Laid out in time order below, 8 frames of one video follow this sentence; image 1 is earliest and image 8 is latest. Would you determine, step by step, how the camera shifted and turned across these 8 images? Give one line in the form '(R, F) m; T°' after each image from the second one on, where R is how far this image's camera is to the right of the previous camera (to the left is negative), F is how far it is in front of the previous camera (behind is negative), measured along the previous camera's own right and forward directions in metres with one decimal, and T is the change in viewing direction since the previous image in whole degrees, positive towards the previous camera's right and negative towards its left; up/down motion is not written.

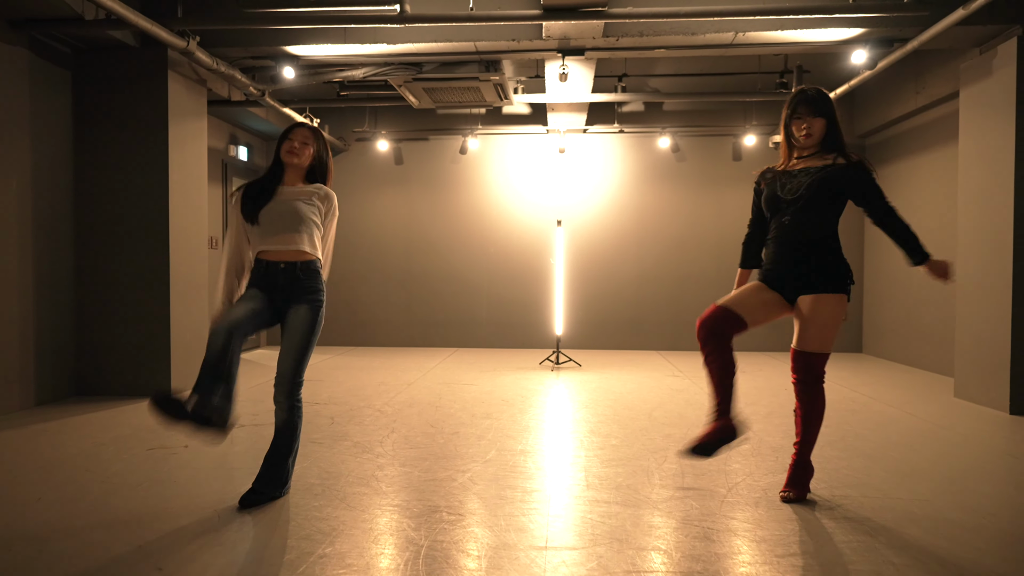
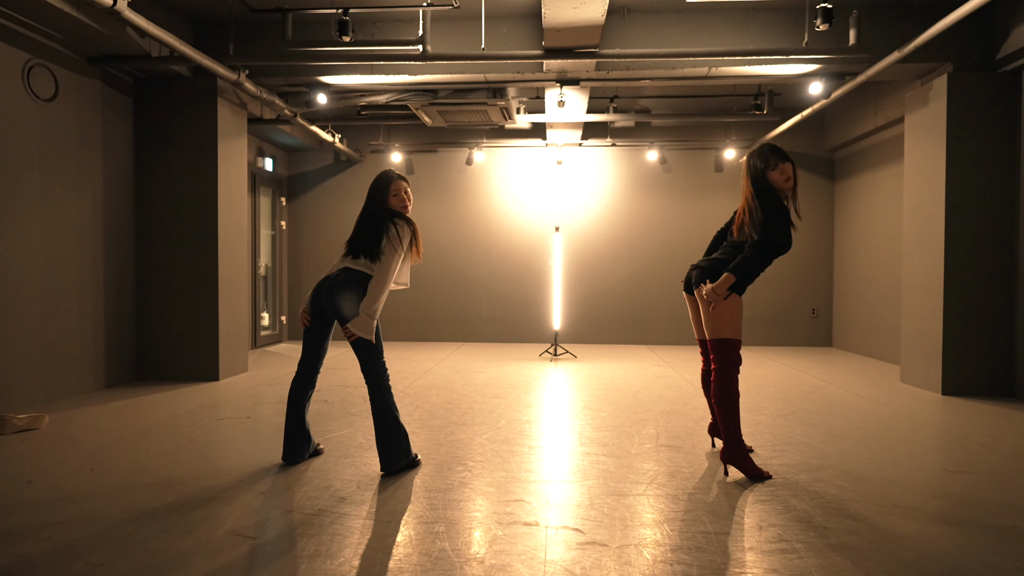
(-0.1, -0.7) m; 0°
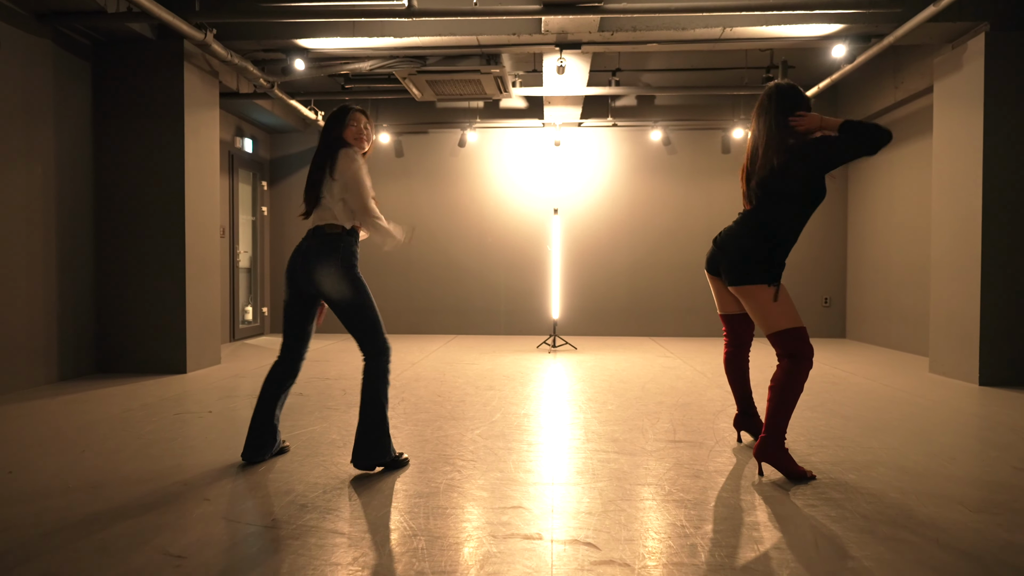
(0.0, +0.4) m; 0°
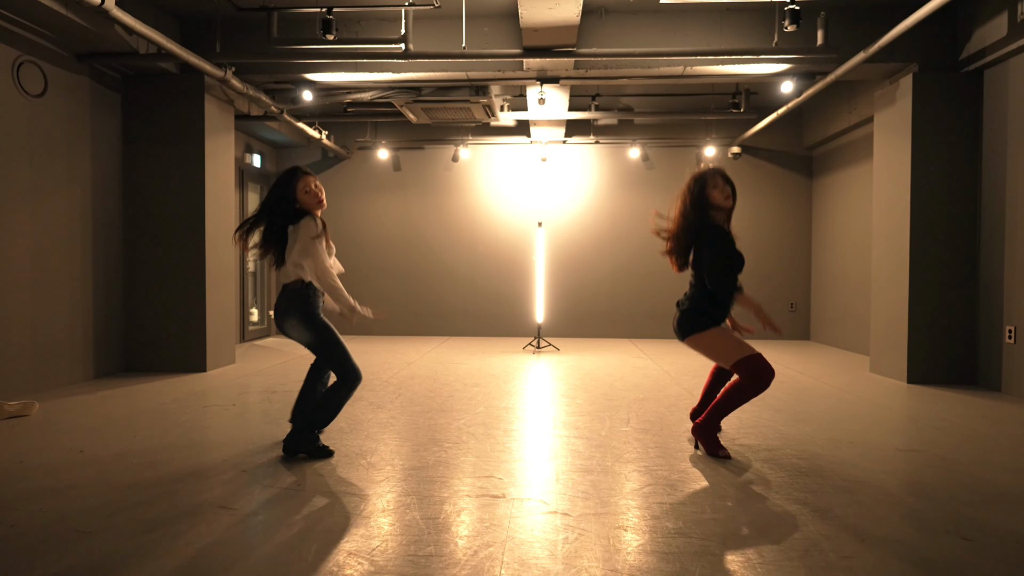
(+0.1, -0.6) m; 0°
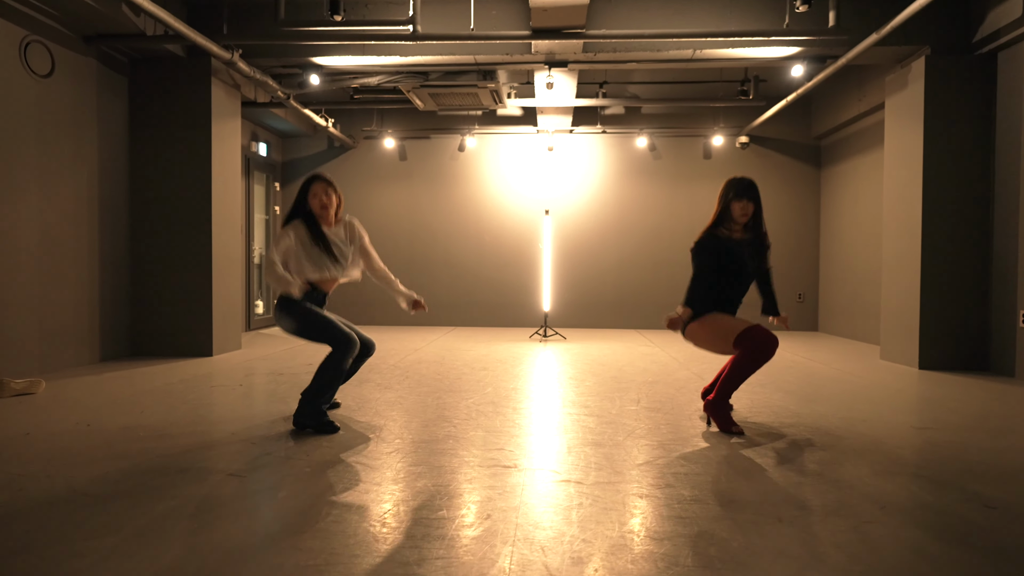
(0.0, 0.0) m; 0°
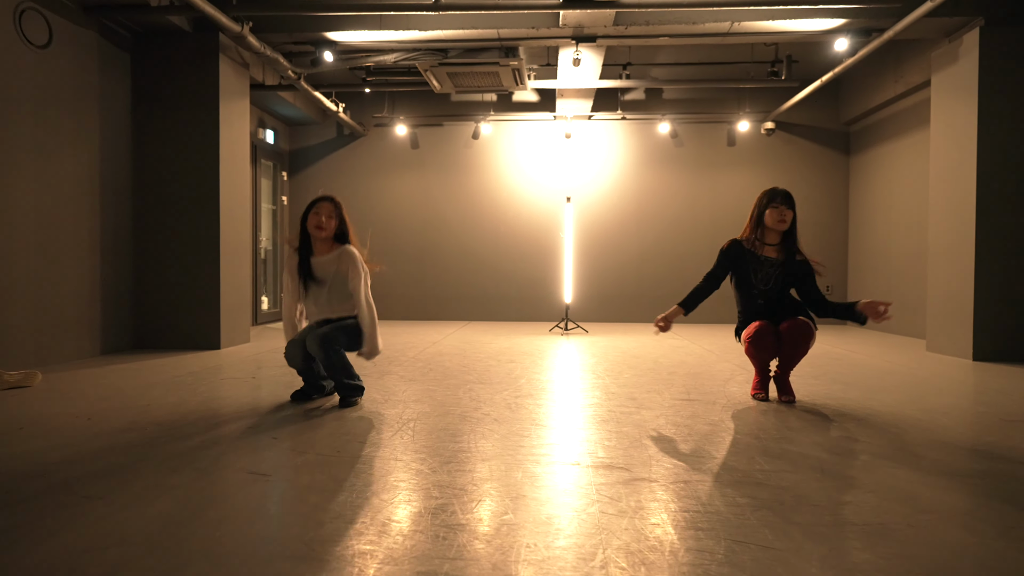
(-0.2, +0.3) m; 0°
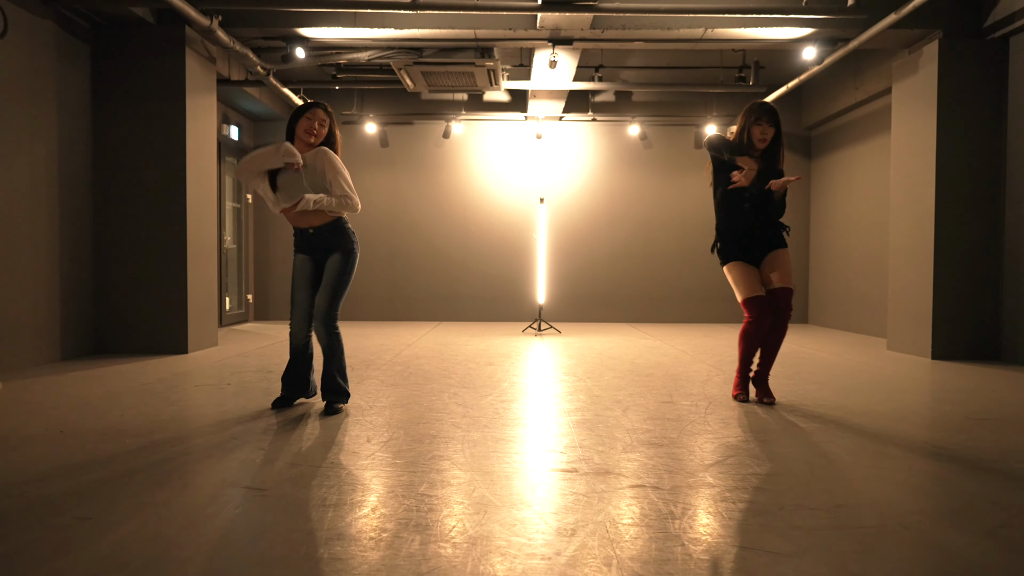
(-0.1, 0.0) m; +4°
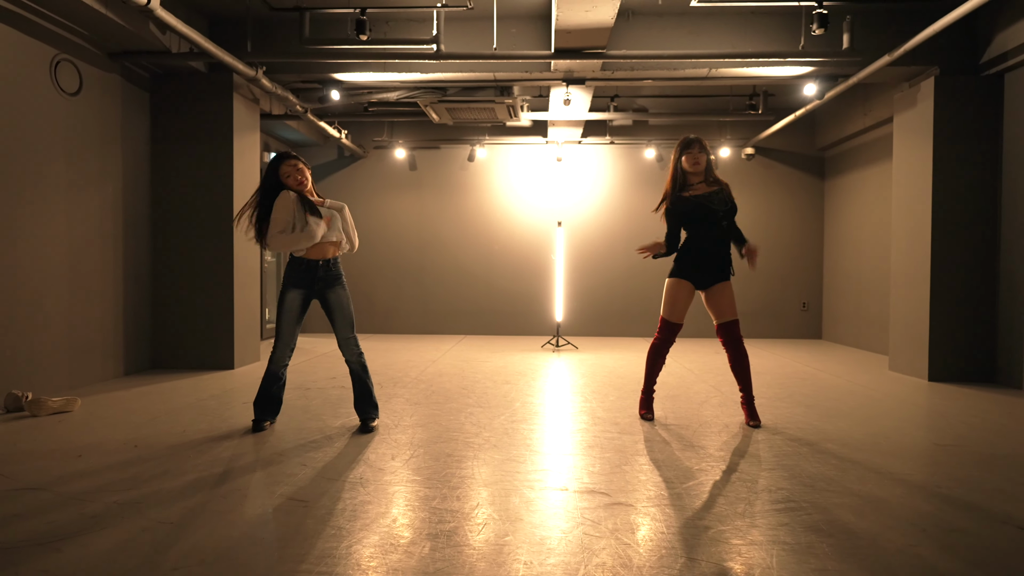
(+0.1, -0.4) m; -3°
